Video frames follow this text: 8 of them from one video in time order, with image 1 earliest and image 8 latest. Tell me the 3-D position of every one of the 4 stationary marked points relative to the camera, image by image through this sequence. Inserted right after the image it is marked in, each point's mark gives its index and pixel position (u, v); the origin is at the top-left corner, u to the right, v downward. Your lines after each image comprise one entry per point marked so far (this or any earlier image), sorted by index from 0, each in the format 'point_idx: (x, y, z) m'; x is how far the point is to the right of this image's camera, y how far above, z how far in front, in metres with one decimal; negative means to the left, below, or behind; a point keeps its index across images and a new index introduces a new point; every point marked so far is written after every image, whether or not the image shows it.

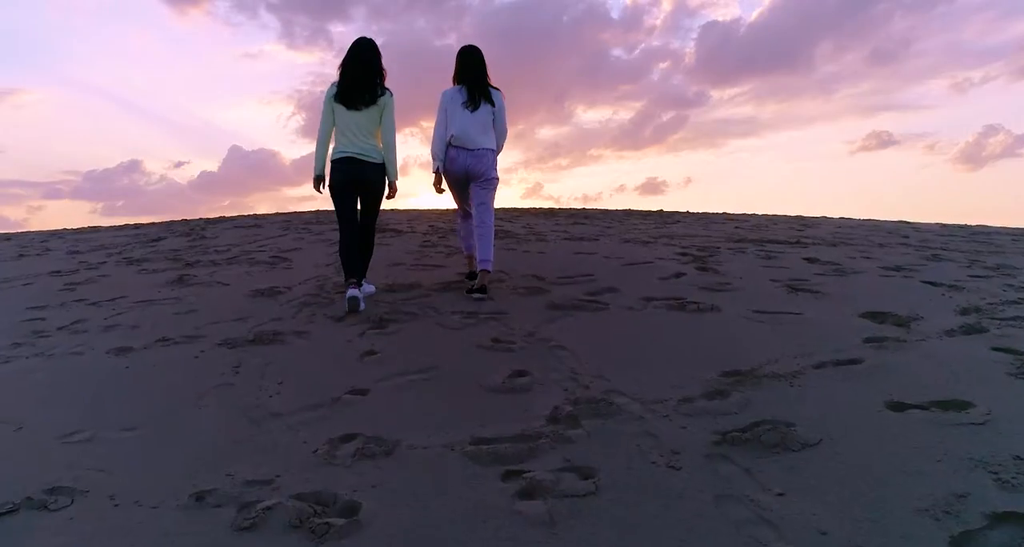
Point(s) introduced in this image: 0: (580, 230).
0: (+1.4, +0.9, +6.7) m
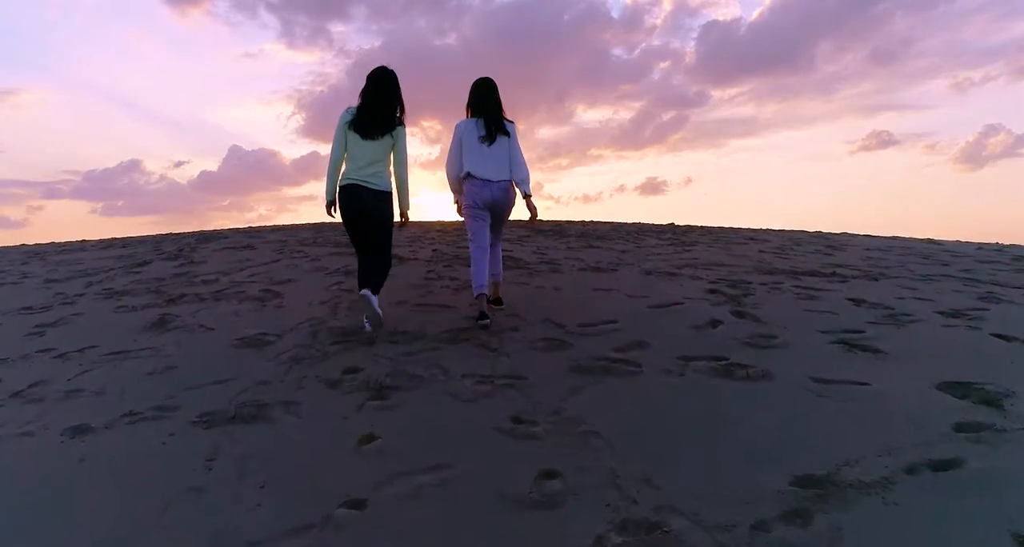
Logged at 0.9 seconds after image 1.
0: (+1.6, +0.4, +6.3) m
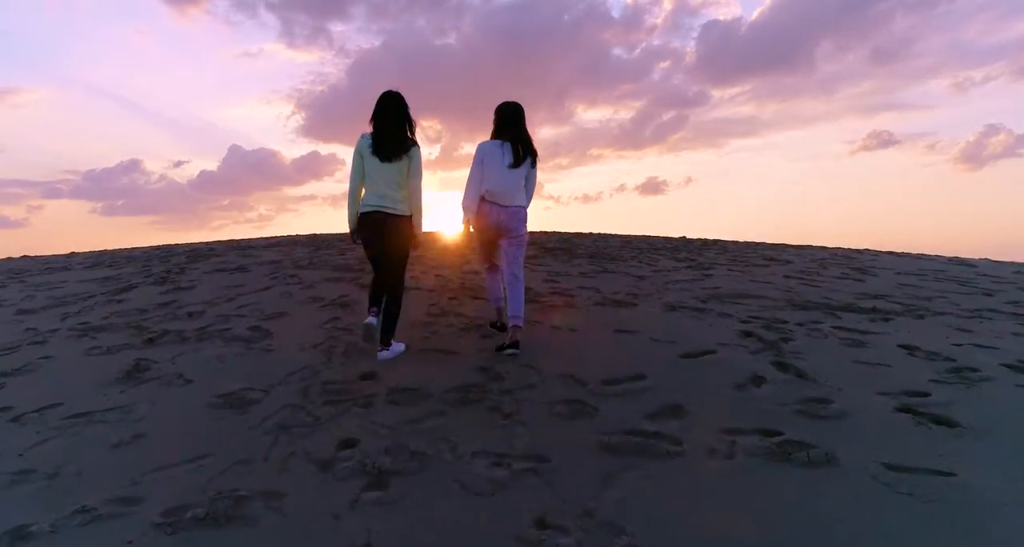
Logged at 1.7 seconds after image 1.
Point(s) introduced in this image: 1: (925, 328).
0: (+1.8, -0.2, +5.8) m
1: (+5.5, -0.7, +4.3) m
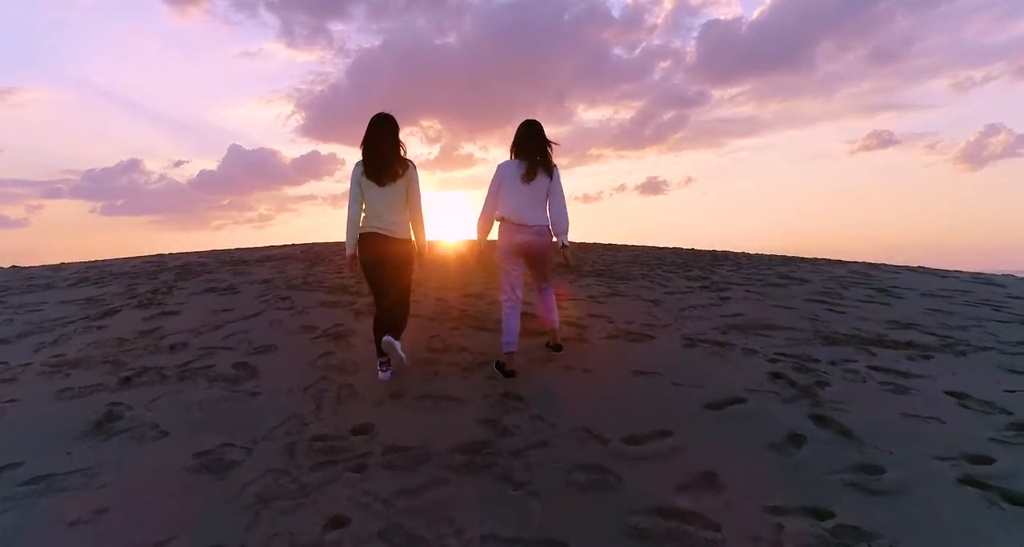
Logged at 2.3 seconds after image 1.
0: (+1.9, -0.6, +5.5) m
1: (+5.6, -1.2, +4.0) m
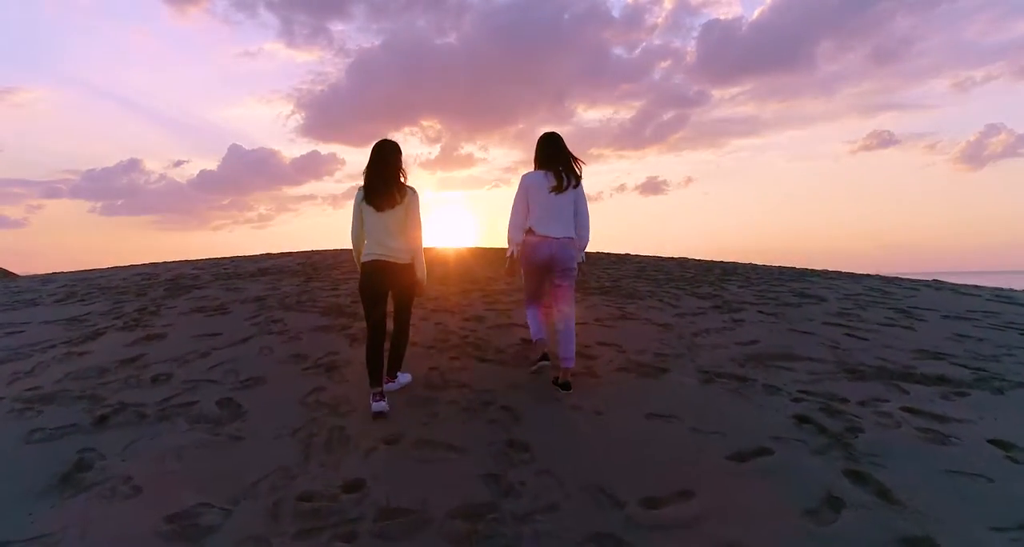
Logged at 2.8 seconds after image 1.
0: (+1.9, -1.0, +5.2) m
1: (+5.6, -1.5, +3.7) m
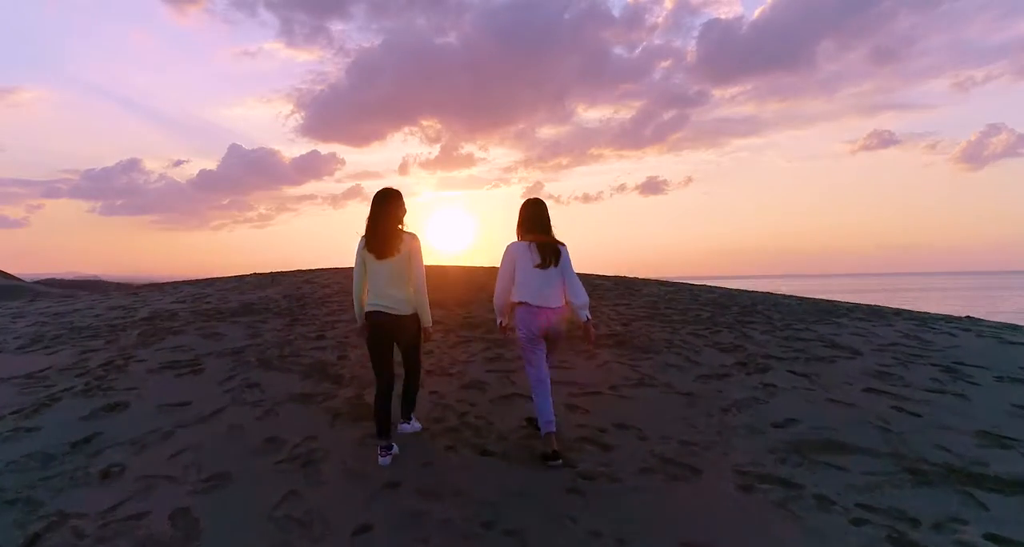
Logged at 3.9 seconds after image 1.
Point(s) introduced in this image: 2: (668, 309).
0: (+2.0, -1.9, +4.6) m
1: (+5.7, -2.5, +3.1) m
2: (+4.0, -0.9, +8.3) m
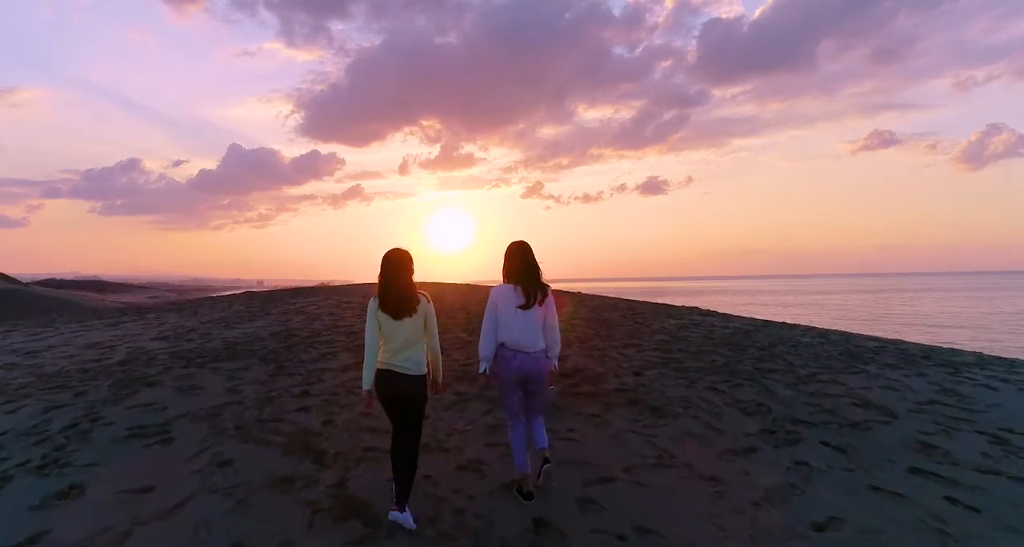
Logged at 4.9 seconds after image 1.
0: (+2.0, -2.9, +4.0) m
1: (+5.7, -3.5, +2.5) m
2: (+4.0, -1.8, +7.7) m
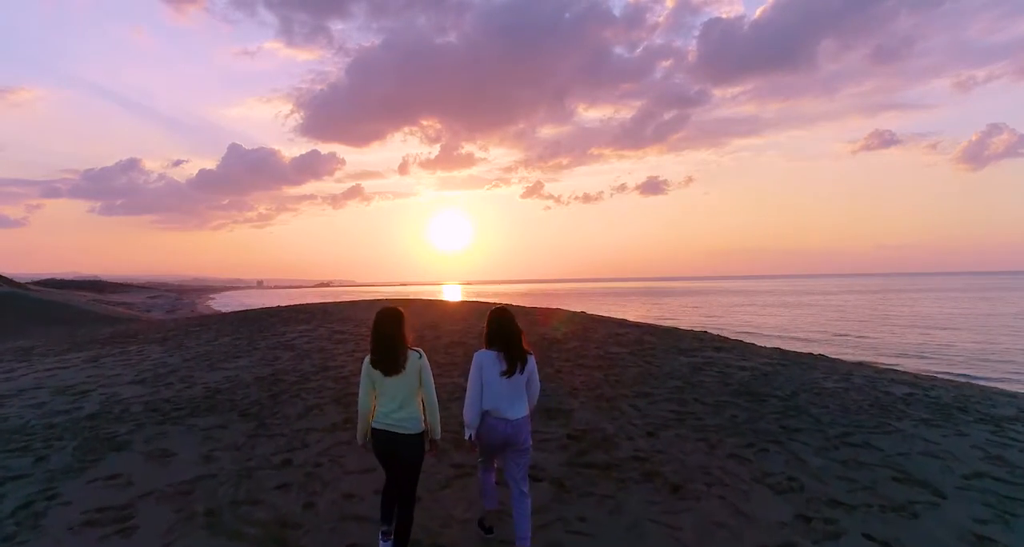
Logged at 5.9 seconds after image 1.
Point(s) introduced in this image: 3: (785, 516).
0: (+2.1, -3.9, +3.4) m
1: (+5.8, -4.4, +1.9) m
2: (+4.1, -2.8, +7.1) m
3: (+3.9, -3.5, +4.7) m
